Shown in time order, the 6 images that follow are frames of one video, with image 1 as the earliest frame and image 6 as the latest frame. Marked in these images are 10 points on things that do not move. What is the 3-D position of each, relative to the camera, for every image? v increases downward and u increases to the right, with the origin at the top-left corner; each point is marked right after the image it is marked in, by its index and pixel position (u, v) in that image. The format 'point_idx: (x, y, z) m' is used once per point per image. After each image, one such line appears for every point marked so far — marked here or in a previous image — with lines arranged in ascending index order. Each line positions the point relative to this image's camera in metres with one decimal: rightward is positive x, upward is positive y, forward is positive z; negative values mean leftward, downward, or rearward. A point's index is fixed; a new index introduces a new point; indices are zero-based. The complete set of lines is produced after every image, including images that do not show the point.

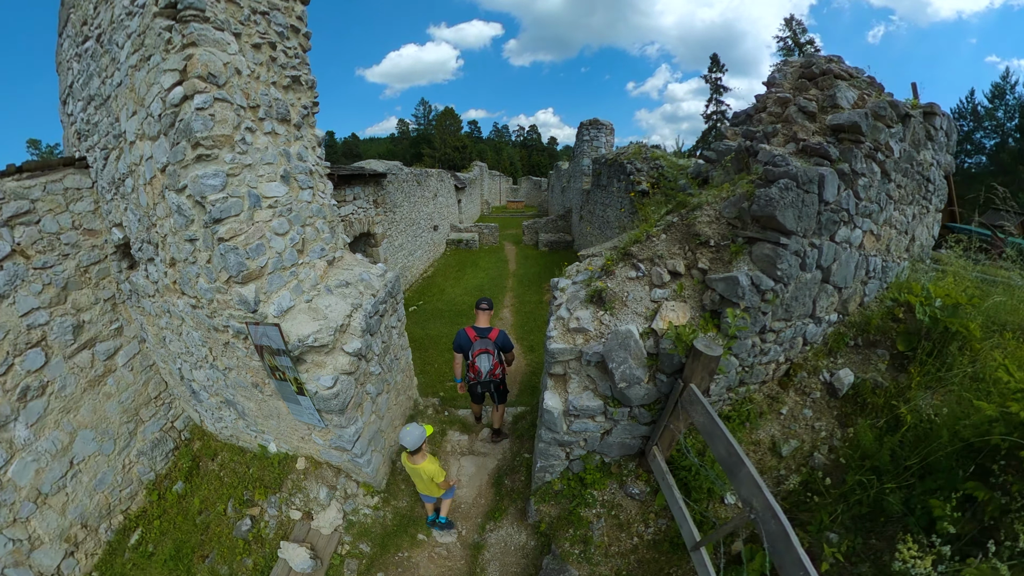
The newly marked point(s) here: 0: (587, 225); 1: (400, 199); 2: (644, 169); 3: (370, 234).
0: (+4.3, +3.9, +13.5) m
1: (-5.5, +4.6, +11.1) m
2: (+5.4, +5.1, +9.5) m
3: (-6.2, +2.5, +9.6) m
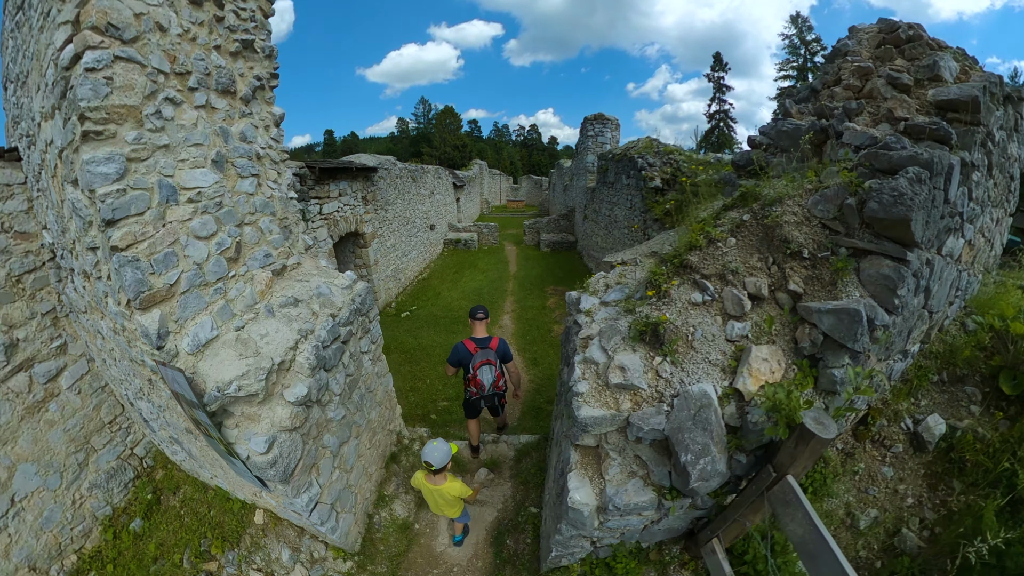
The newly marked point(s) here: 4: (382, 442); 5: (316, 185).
0: (+4.4, +3.5, +12.5) m
1: (-5.5, +4.3, +10.1) m
2: (+5.5, +4.8, +8.5) m
3: (-6.1, +2.2, +8.6) m
4: (-2.4, -2.9, +4.0) m
5: (-6.5, +3.5, +7.4) m
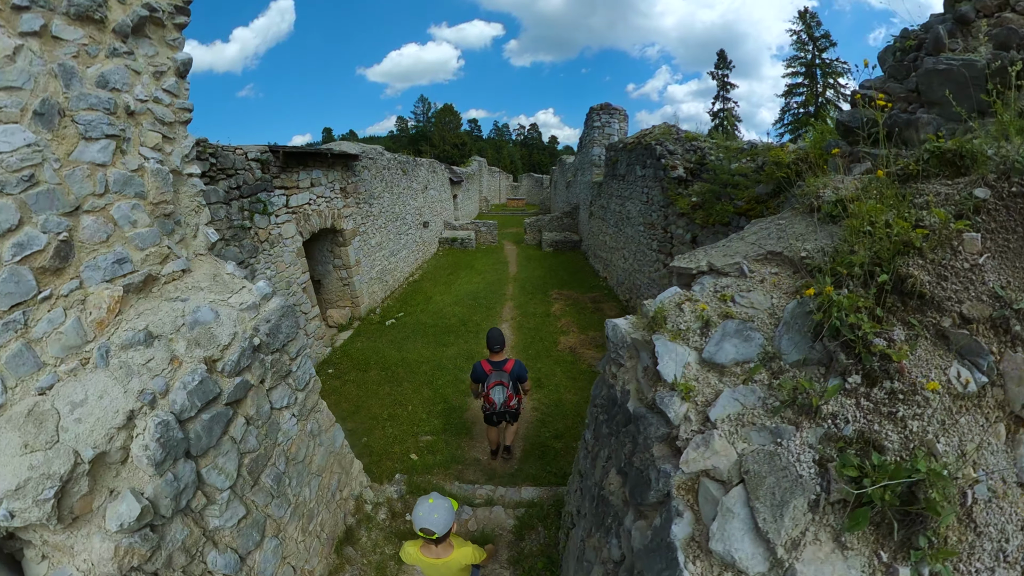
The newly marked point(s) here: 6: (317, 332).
0: (+4.4, +3.4, +11.3) m
1: (-5.4, +4.1, +8.9) m
2: (+5.6, +4.6, +7.3) m
3: (-6.1, +2.0, +7.4) m
4: (-2.5, -3.1, +2.9) m
5: (-6.5, +3.3, +6.2) m
6: (-6.2, -1.4, +6.7) m
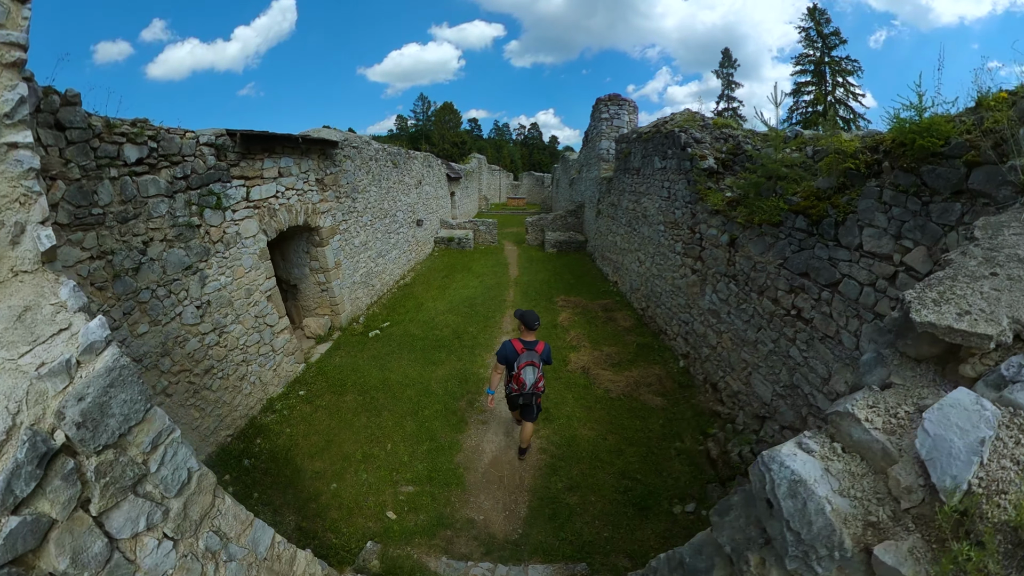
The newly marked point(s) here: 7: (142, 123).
0: (+4.5, +3.1, +10.3) m
1: (-5.3, +3.9, +7.9) m
2: (+5.6, +4.3, +6.3) m
3: (-6.0, +1.8, +6.5) m
4: (-2.4, -3.4, +2.0) m
5: (-6.4, +3.0, +5.2) m
6: (-6.1, -1.6, +5.8) m
7: (-6.9, +3.1, +4.1) m
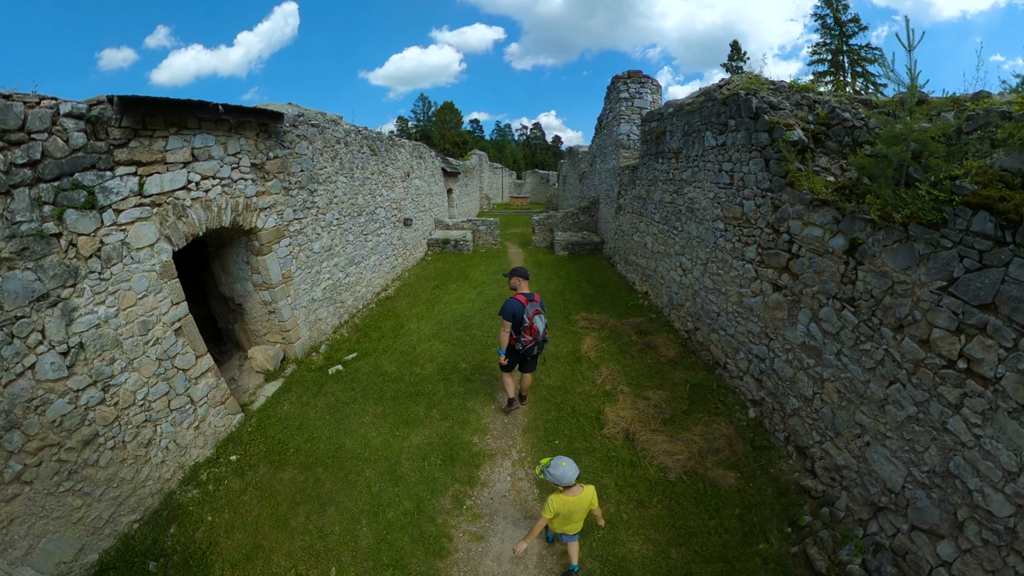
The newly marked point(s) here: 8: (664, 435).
0: (+4.7, +2.8, +8.6) m
1: (-5.2, +3.4, +6.4) m
2: (+5.8, +3.9, +4.6) m
3: (-5.9, +1.2, +4.9) m
4: (-2.3, -3.9, +0.5) m
5: (-6.3, +2.5, +3.6) m
6: (-5.9, -2.2, +4.3) m
7: (-6.8, +2.5, +2.6) m
8: (+2.8, -2.7, +4.0) m
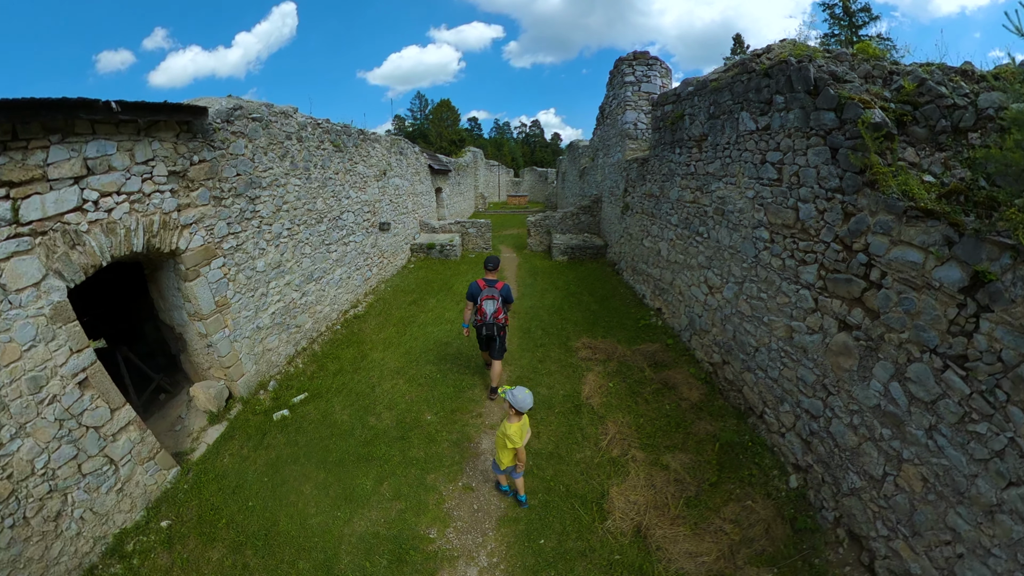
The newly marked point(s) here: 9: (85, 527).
0: (+4.5, +2.4, +7.4) m
1: (-5.5, +2.9, +5.5) m
2: (+5.3, +3.3, +3.3) m
3: (-6.3, +0.6, +4.2) m
4: (-2.8, -4.7, -0.2) m
5: (-6.7, +1.8, +2.9) m
6: (-6.3, -2.8, +3.7) m
7: (-7.3, +1.8, +1.8) m
8: (+2.4, -3.3, +3.1) m
9: (-6.6, -3.7, +3.4) m
